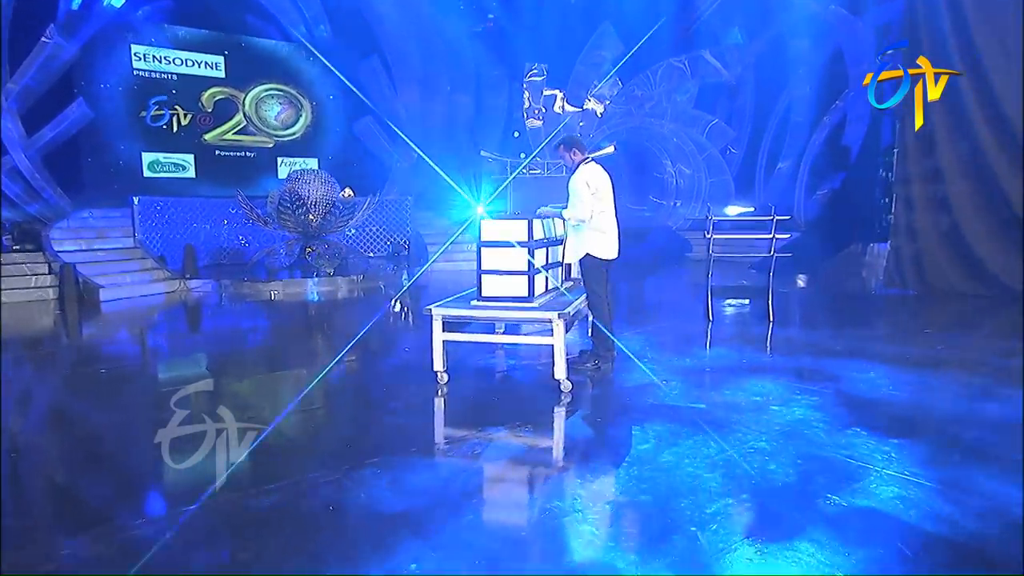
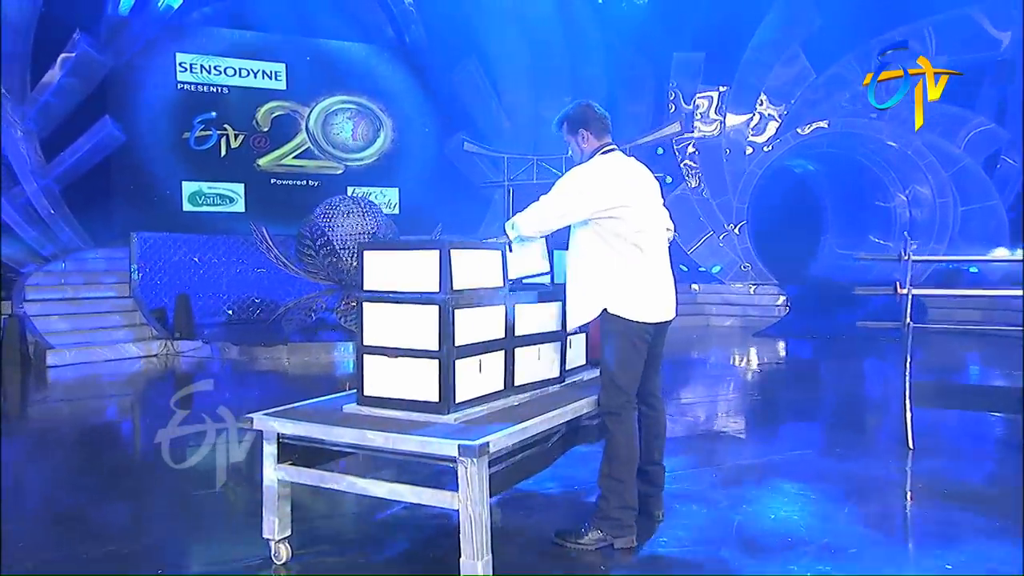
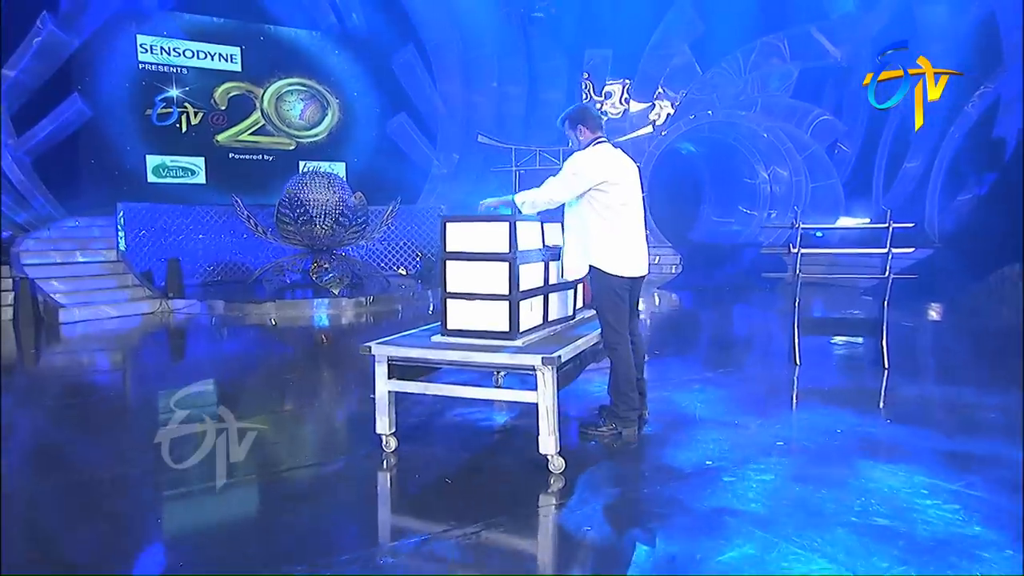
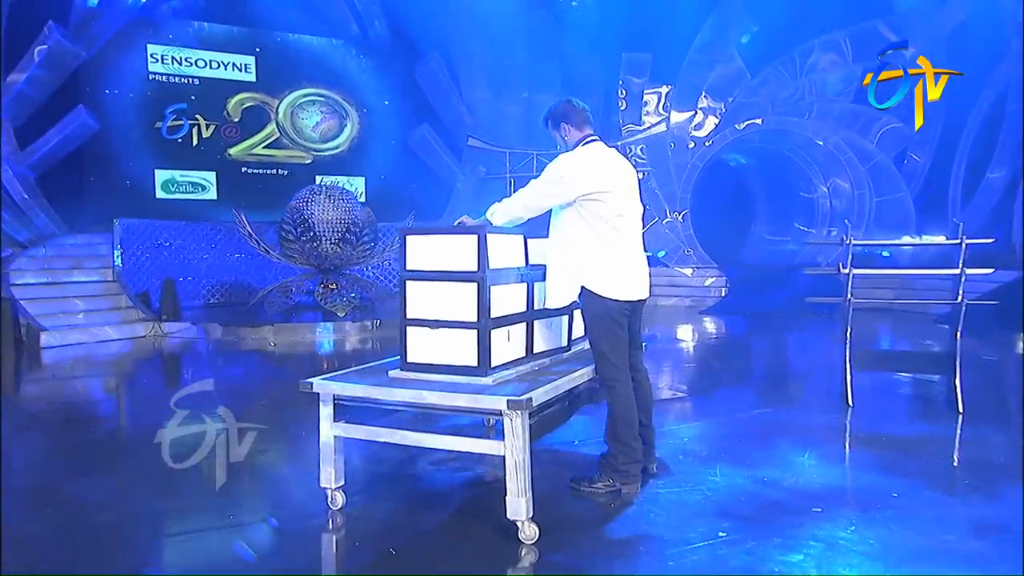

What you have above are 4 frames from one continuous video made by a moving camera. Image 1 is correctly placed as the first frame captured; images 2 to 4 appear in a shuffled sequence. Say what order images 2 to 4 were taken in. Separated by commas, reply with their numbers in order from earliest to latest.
3, 4, 2
